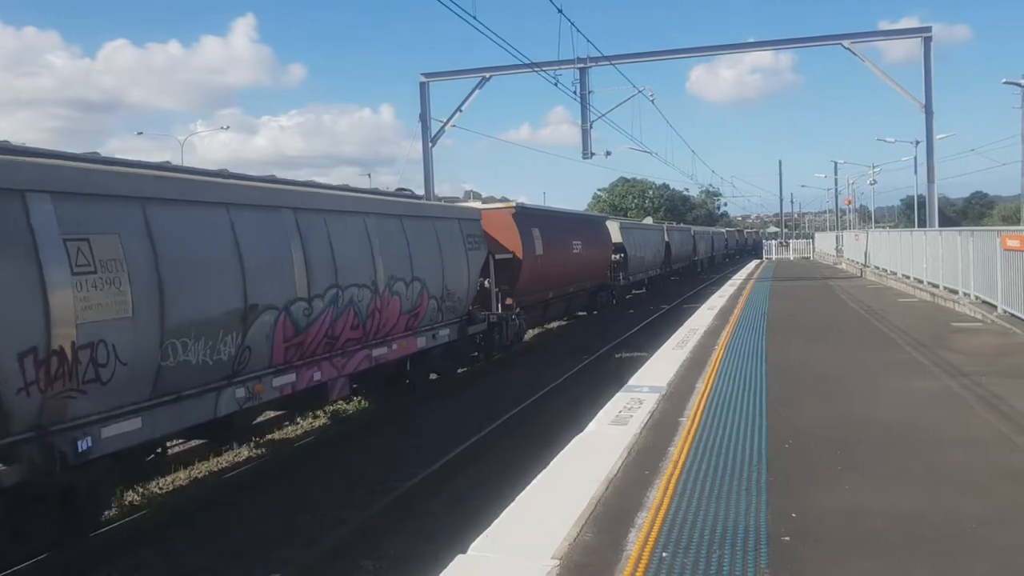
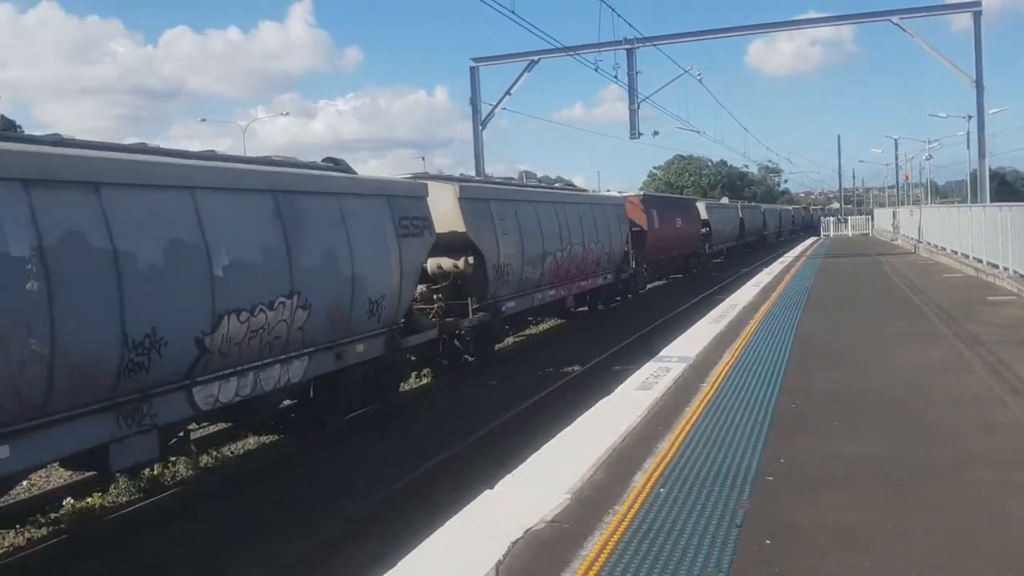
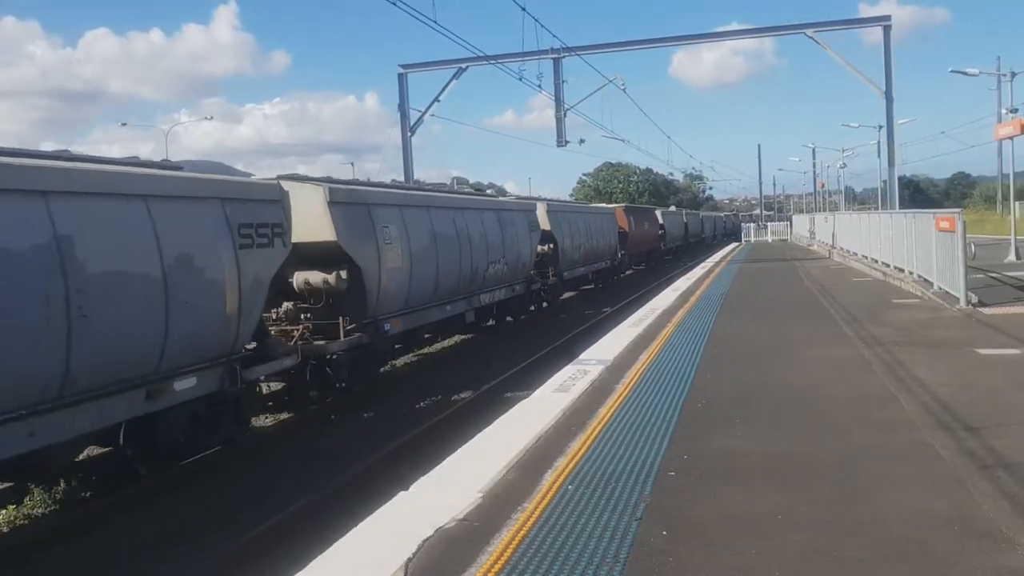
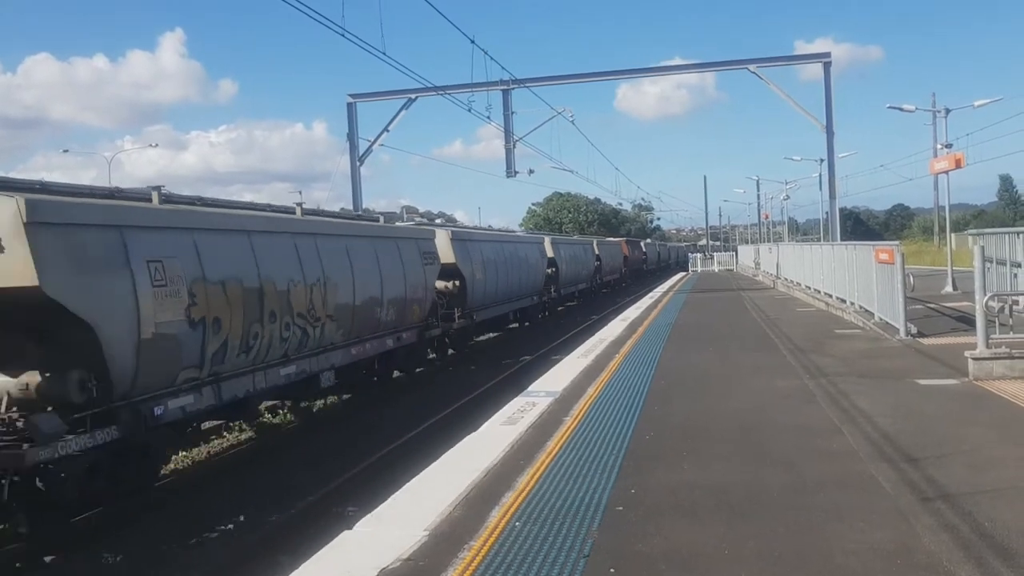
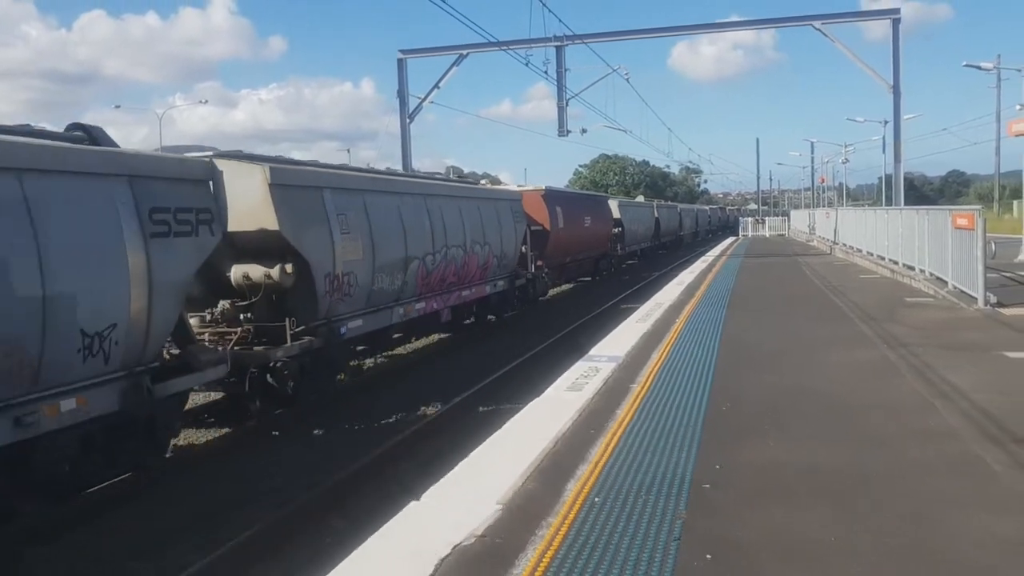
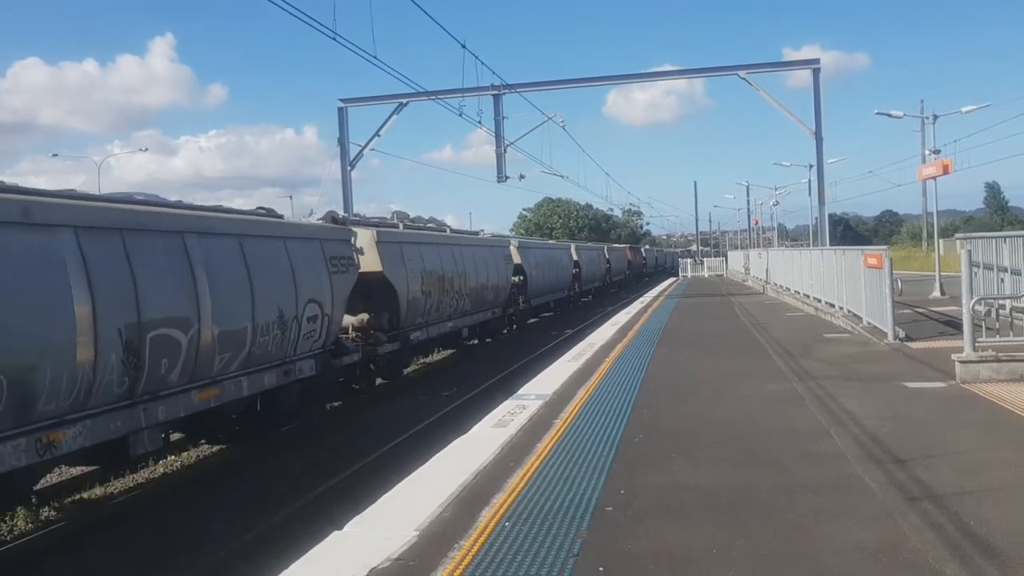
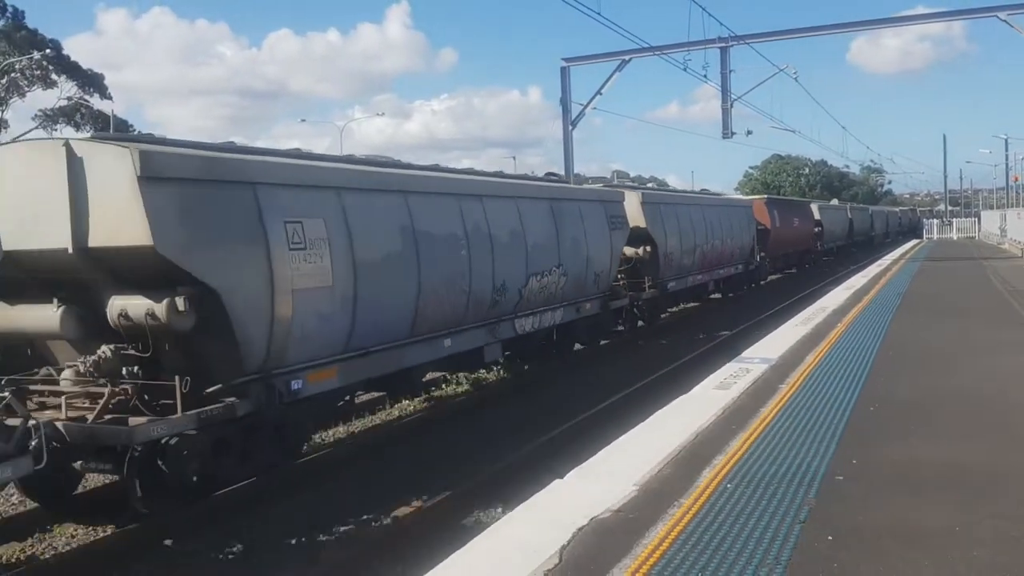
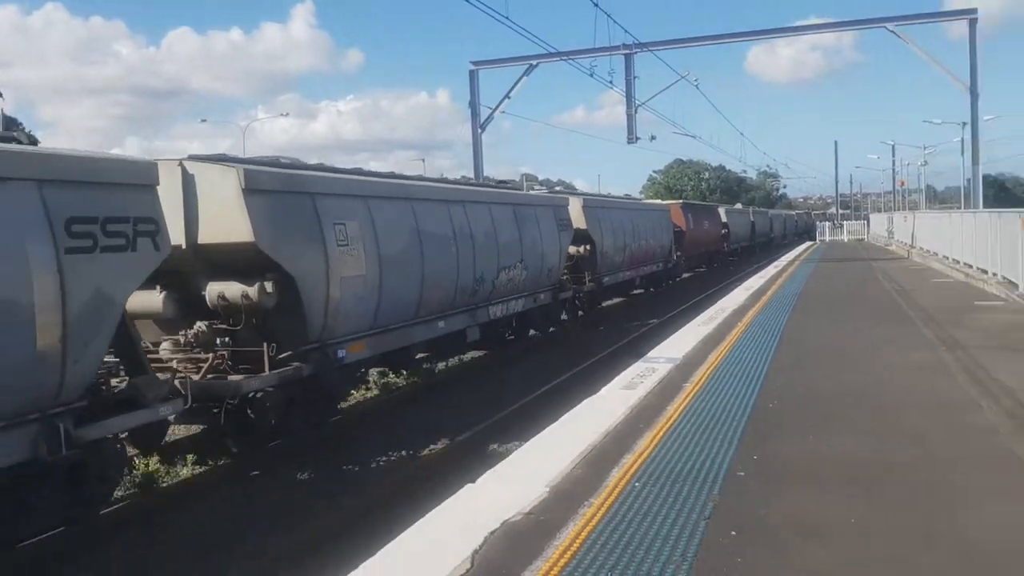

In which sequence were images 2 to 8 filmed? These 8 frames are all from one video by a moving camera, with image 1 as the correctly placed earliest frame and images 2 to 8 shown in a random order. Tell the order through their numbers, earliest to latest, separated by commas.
5, 2, 7, 8, 3, 4, 6
